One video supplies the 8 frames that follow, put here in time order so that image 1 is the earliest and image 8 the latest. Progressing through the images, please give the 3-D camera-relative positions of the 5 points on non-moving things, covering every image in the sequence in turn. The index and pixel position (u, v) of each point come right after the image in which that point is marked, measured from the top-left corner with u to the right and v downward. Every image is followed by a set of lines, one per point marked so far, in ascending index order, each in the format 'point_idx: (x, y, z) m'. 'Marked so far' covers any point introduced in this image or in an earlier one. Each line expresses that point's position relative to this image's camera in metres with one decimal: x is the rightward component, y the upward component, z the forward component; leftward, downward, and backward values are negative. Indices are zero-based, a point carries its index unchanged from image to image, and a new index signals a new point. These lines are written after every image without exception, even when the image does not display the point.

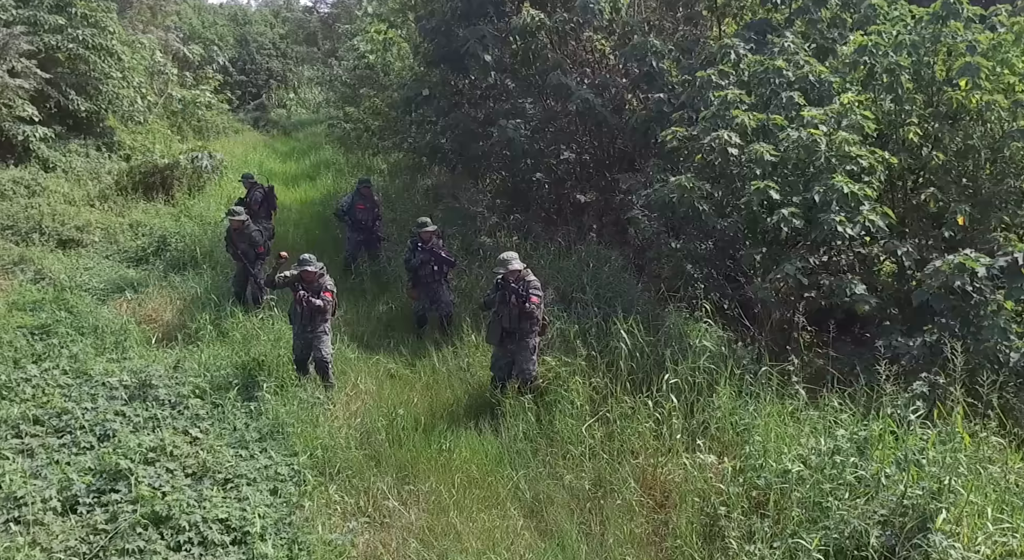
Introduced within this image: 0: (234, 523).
0: (-1.6, -1.4, +4.6) m
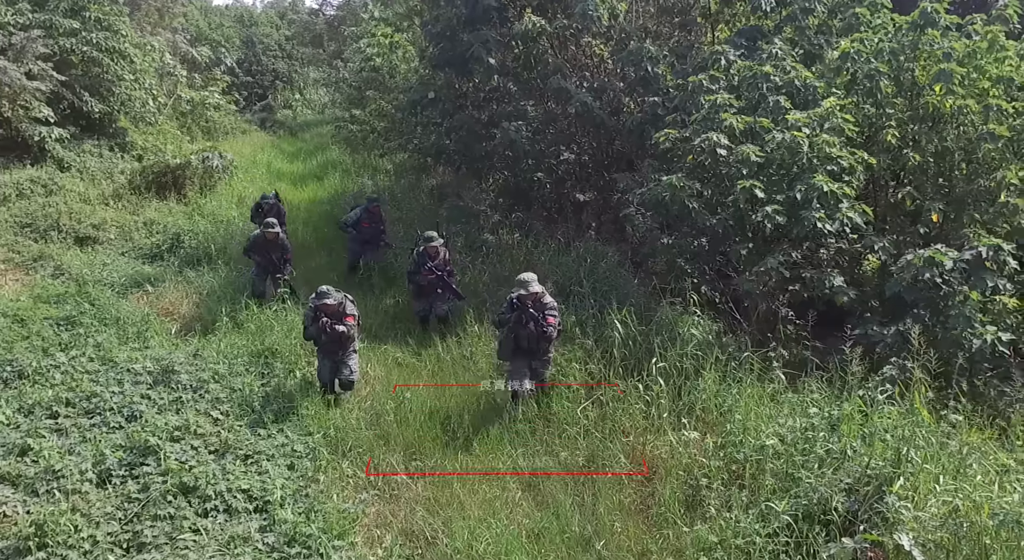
0: (-1.6, -1.3, +5.0) m
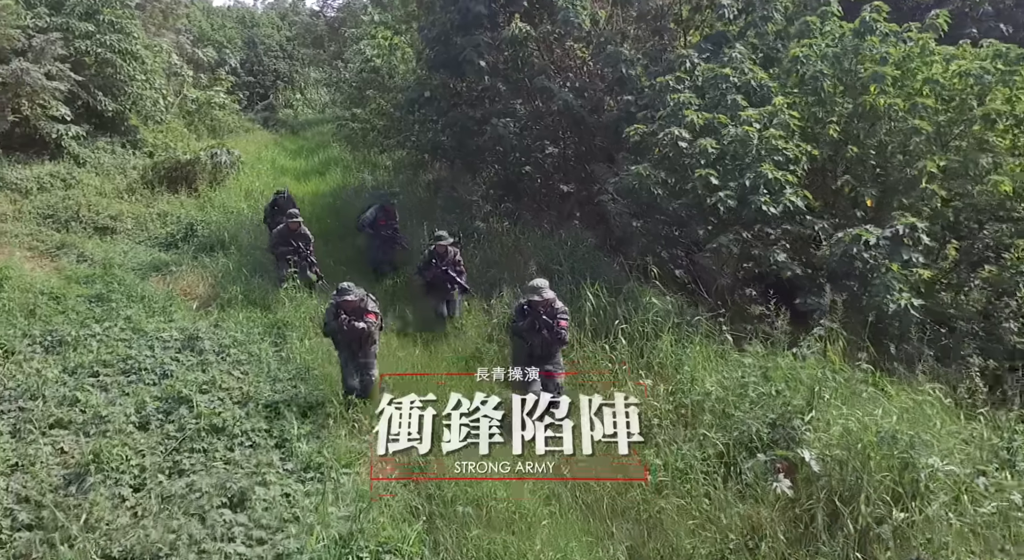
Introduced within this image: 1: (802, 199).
0: (-1.7, -1.1, +5.9) m
1: (+2.6, +0.7, +7.3) m
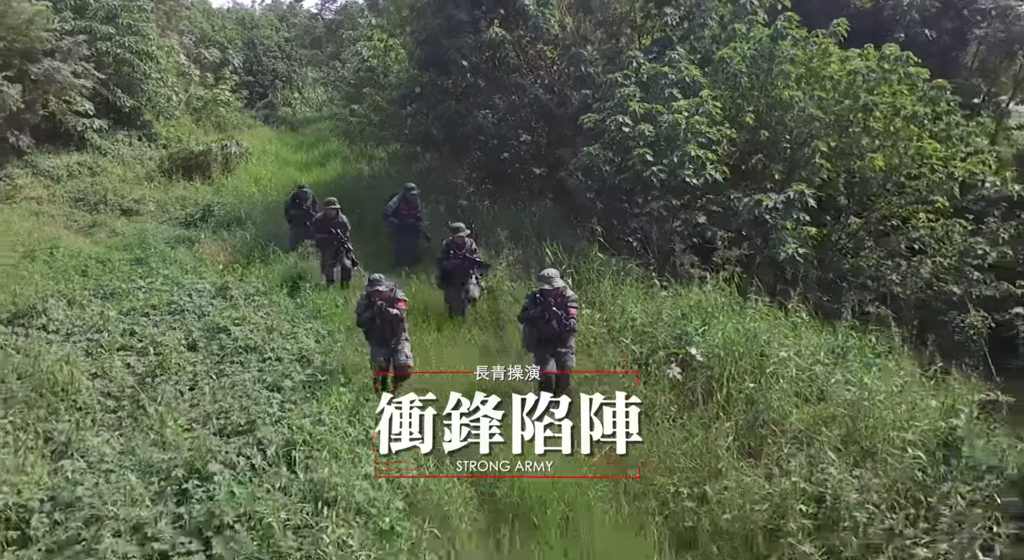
0: (-2.0, -0.7, +7.6) m
1: (+2.3, +1.2, +9.0) m
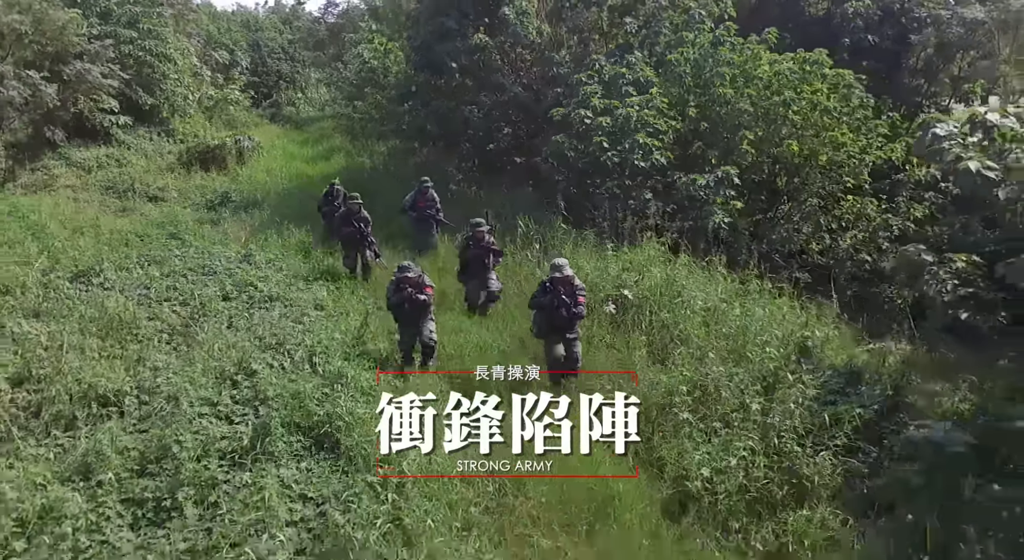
0: (-2.3, -0.2, +9.3) m
1: (+2.0, +1.6, +10.7) m
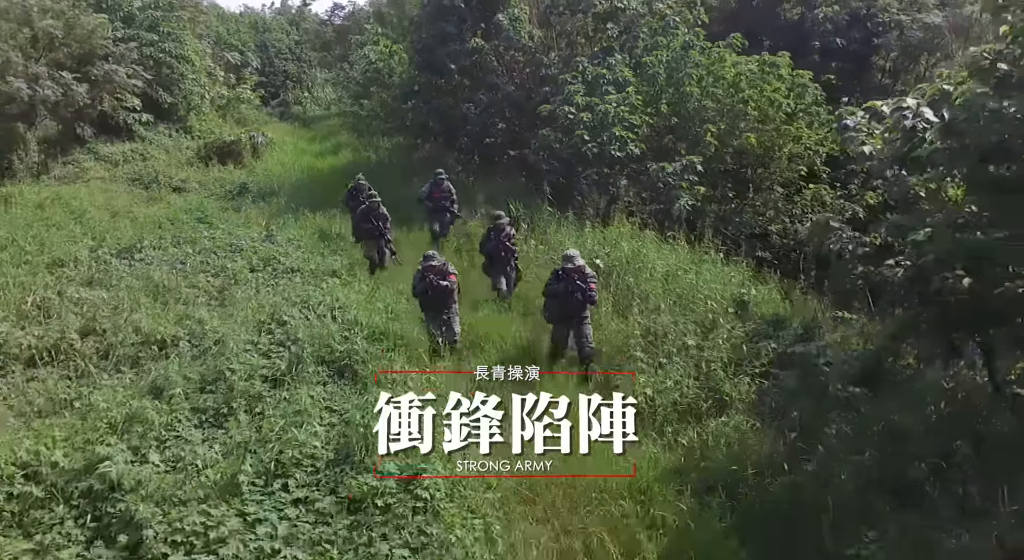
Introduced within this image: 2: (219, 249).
0: (-2.4, +0.1, +10.7) m
1: (+1.9, +1.9, +12.1) m
2: (-4.2, +0.5, +11.8) m
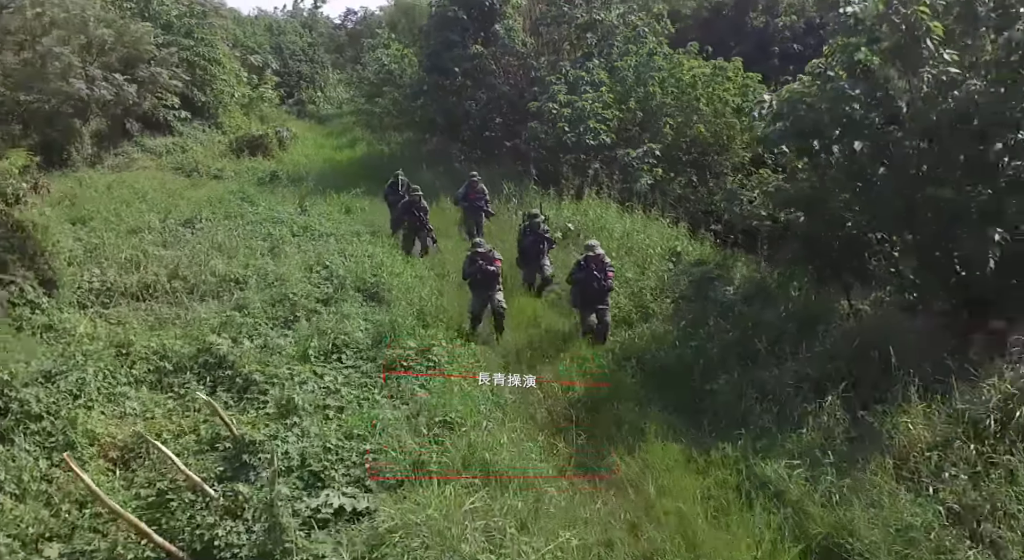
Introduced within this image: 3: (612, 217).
0: (-2.5, +0.7, +13.3) m
1: (+1.7, +2.5, +14.6) m
2: (-4.3, +1.0, +14.4) m
3: (+1.5, +0.9, +12.2) m
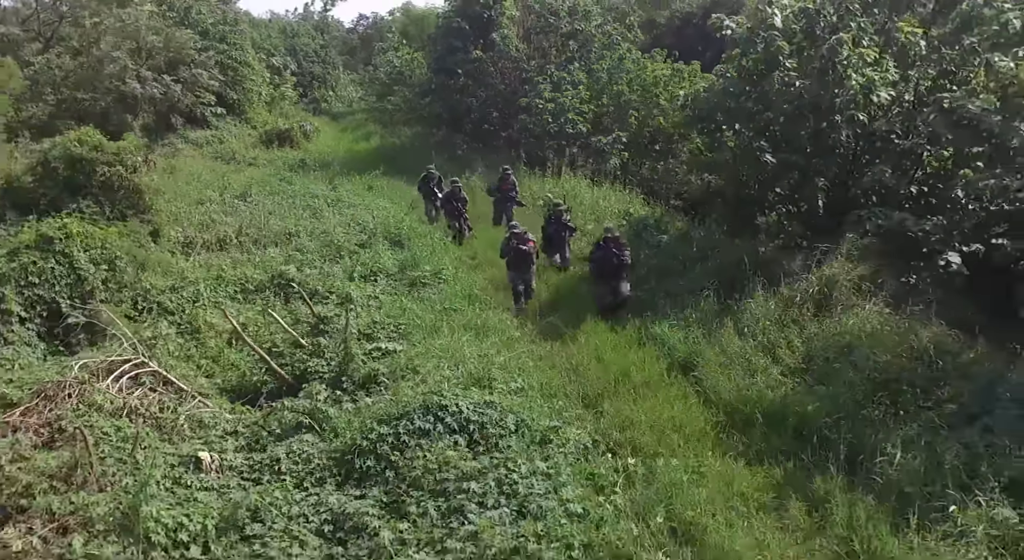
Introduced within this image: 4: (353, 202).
0: (-2.7, +1.5, +16.5) m
1: (+1.6, +3.3, +17.8) m
2: (-4.5, +1.8, +17.6) m
3: (+1.3, +1.7, +15.4) m
4: (-3.2, +1.5, +16.4) m
